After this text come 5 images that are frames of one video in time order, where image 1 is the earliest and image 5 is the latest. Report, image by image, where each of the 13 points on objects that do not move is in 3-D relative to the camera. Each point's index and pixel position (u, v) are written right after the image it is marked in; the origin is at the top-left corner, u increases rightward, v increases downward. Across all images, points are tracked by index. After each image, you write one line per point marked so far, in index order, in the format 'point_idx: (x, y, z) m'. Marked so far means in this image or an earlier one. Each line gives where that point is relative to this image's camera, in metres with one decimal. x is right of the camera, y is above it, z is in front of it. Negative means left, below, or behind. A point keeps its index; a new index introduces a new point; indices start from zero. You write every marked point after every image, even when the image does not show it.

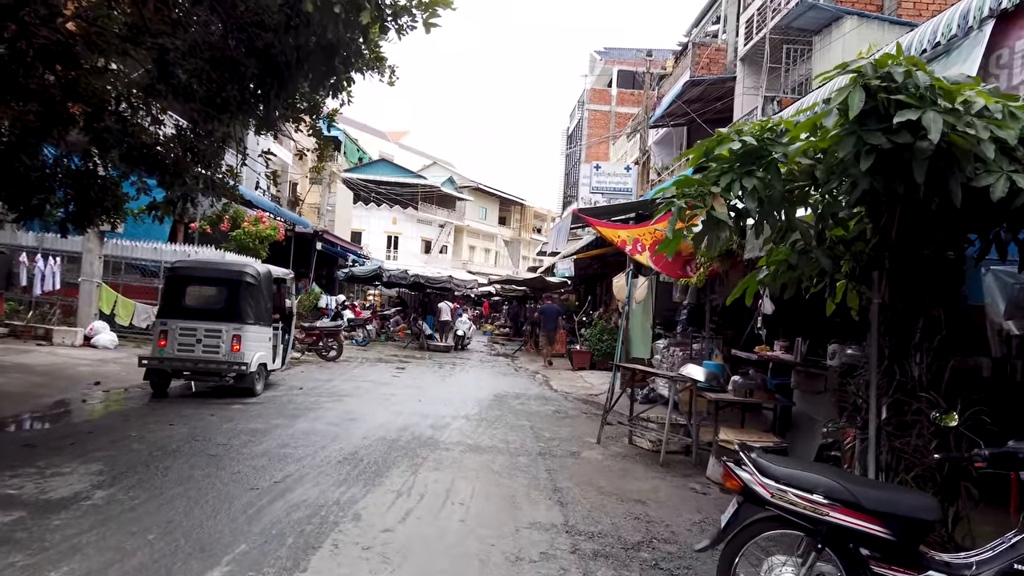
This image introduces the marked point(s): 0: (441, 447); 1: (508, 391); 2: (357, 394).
0: (-0.6, -1.4, +6.6) m
1: (-0.1, -1.6, +11.4) m
2: (-2.0, -1.4, +9.8) m
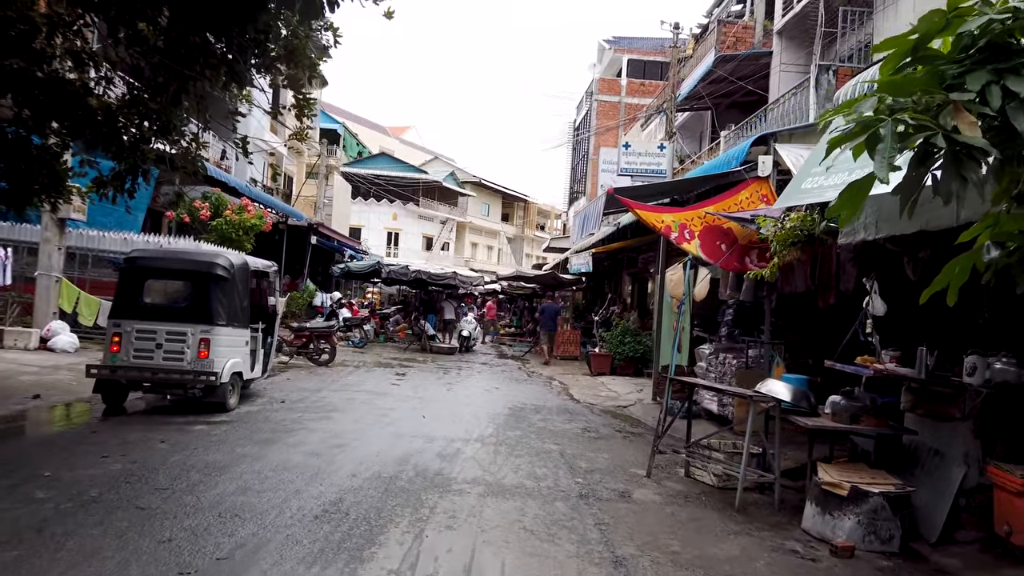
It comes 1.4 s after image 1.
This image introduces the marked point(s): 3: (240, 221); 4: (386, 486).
0: (-0.4, -1.4, +5.1) m
1: (+0.2, -1.5, +9.8) m
2: (-1.8, -1.3, +8.3) m
3: (-4.8, +1.2, +13.3) m
4: (-0.8, -1.3, +5.0) m
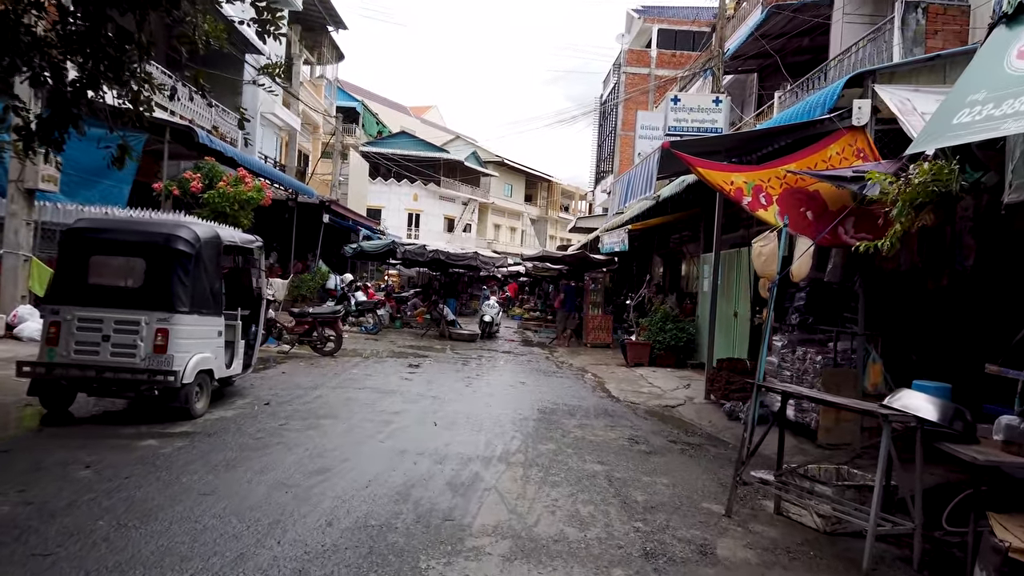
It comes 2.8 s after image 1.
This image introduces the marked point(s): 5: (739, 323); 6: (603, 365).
0: (-0.2, -1.2, +3.6) m
1: (+0.5, -1.3, +8.3) m
2: (-1.5, -1.1, +6.8) m
3: (-4.4, +1.5, +11.9) m
4: (-0.7, -1.2, +3.5) m
5: (+3.0, -0.4, +9.7) m
6: (+1.6, -1.3, +13.2) m
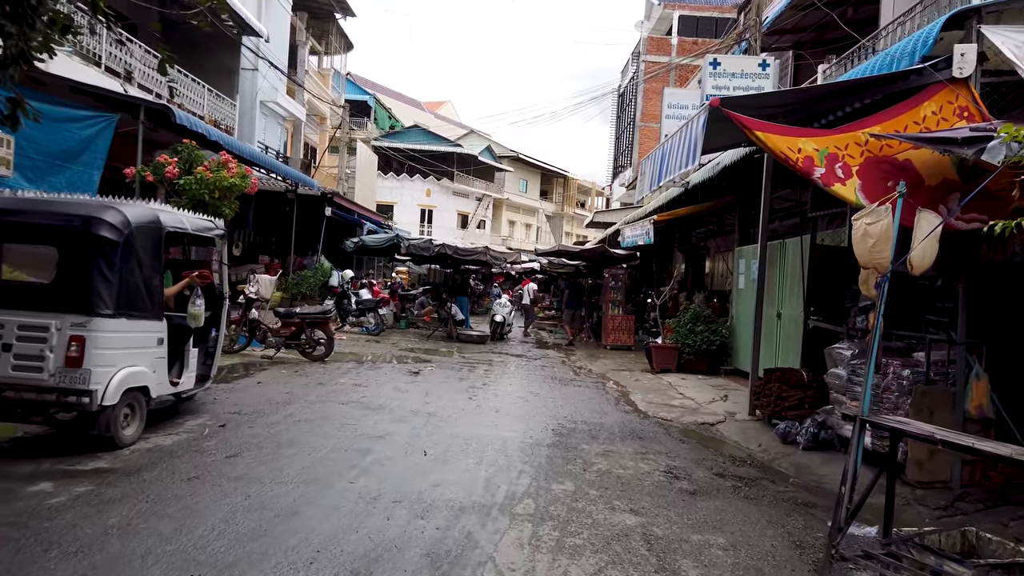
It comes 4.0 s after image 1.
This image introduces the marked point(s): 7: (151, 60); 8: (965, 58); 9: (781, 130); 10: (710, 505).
0: (-0.2, -1.2, +2.3) m
1: (+0.6, -1.2, +7.0) m
2: (-1.5, -1.1, +5.6) m
3: (-4.2, +1.5, +10.7) m
4: (-0.7, -1.2, +2.2) m
5: (+3.1, -0.4, +8.3) m
6: (+1.8, -1.3, +11.8) m
7: (-7.0, +4.5, +14.7) m
8: (+3.0, +1.5, +5.0) m
9: (+1.8, +1.1, +5.1) m
10: (+1.2, -1.3, +4.7) m
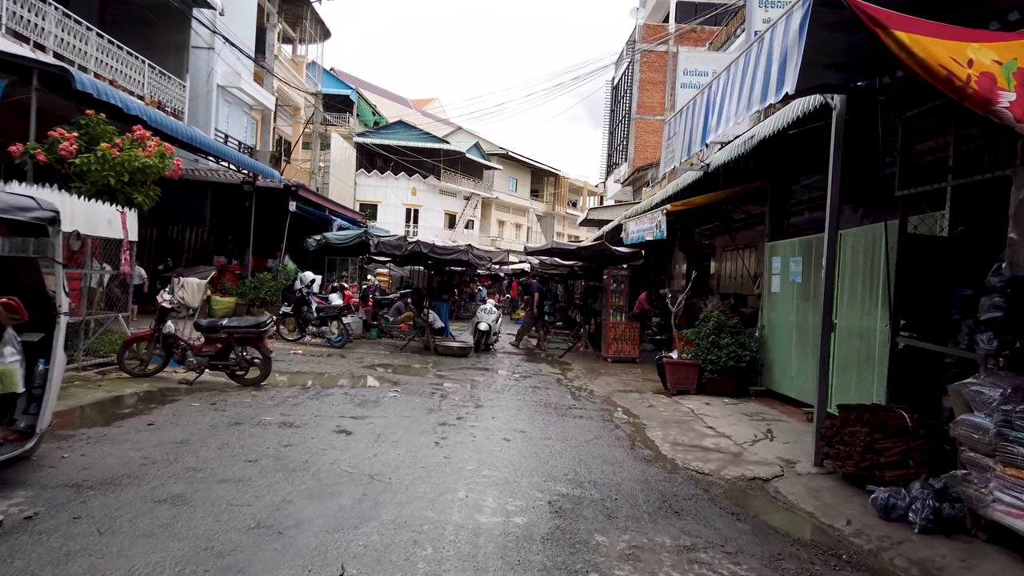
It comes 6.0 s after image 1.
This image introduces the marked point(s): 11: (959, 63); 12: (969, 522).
0: (-0.3, -1.3, +0.2) m
1: (+0.5, -1.3, +4.9) m
2: (-1.6, -1.2, +3.5) m
3: (-4.4, +1.5, +8.6) m
4: (-0.7, -1.2, +0.1) m
5: (+2.9, -0.5, +6.3) m
6: (+1.6, -1.4, +9.8) m
7: (-7.3, +4.4, +12.6) m
8: (+2.9, +1.5, +2.9) m
9: (+1.7, +1.0, +3.0) m
10: (+1.1, -1.4, +2.6) m
11: (+1.7, +0.9, +2.9) m
12: (+2.6, -1.3, +4.2) m
